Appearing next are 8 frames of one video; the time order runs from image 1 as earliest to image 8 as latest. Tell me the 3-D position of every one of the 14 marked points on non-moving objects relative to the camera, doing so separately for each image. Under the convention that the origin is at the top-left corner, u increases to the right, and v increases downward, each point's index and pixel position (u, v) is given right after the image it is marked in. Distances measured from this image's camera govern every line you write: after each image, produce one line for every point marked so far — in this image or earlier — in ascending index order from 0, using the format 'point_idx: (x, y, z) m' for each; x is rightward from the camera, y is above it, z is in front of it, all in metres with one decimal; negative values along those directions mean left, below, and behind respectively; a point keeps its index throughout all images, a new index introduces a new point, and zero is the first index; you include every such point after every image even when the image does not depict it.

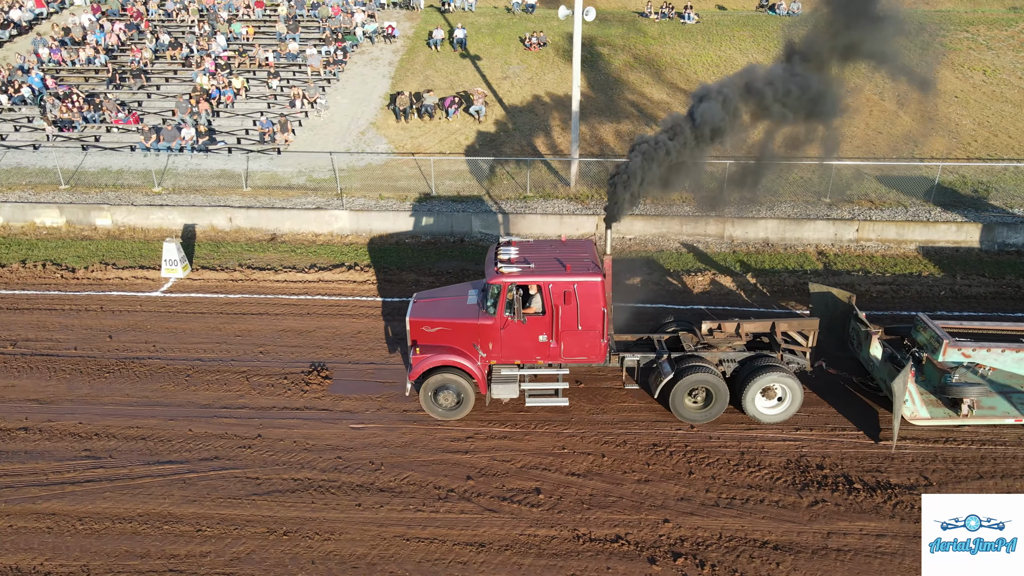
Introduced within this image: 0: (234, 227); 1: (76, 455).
0: (-4.7, +1.1, +17.4) m
1: (-4.0, -1.5, +9.4) m
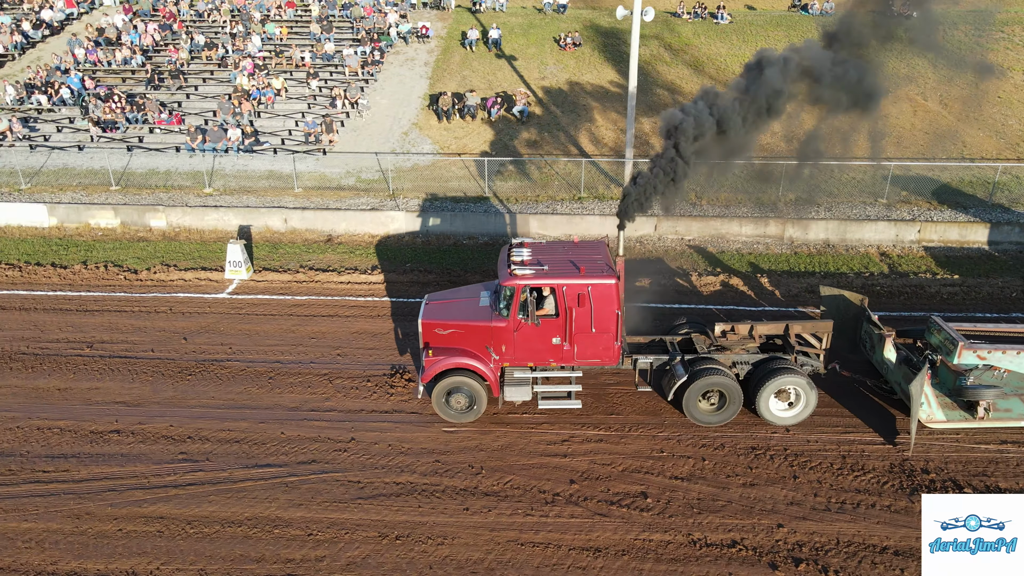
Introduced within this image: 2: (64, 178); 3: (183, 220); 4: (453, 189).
0: (-3.8, +1.0, +17.4) m
1: (-3.1, -1.6, +9.4) m
2: (-8.8, +2.2, +20.0) m
3: (-5.6, +1.2, +17.5) m
4: (-1.1, +1.9, +19.1) m
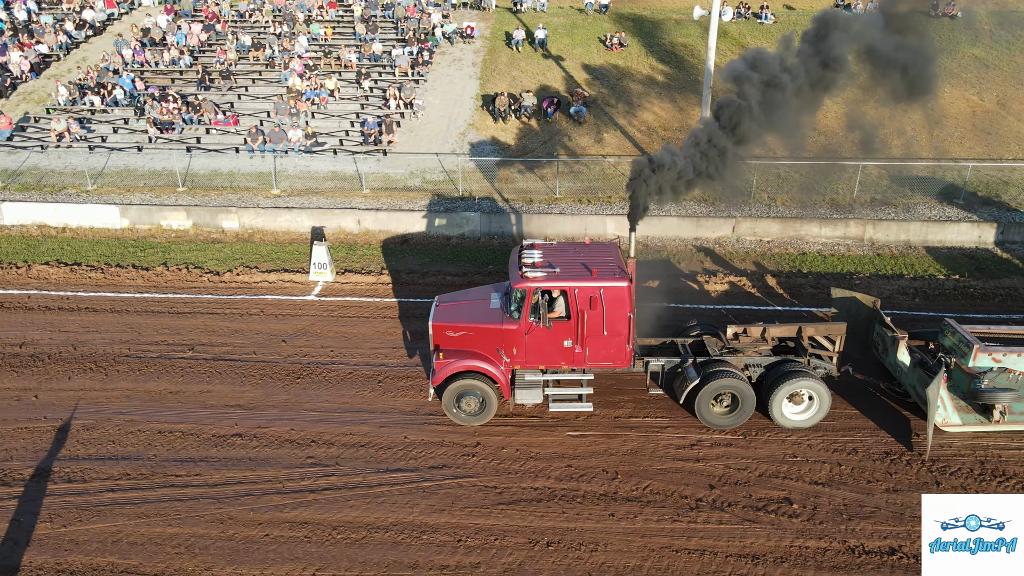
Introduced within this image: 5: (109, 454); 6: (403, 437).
0: (-2.5, +1.0, +17.3) m
1: (-1.9, -1.6, +9.3) m
2: (-7.5, +2.1, +20.0) m
3: (-4.4, +1.1, +17.4) m
4: (+0.2, +1.9, +19.0) m
5: (-3.8, -1.5, +9.5) m
6: (-1.0, -1.4, +9.7) m
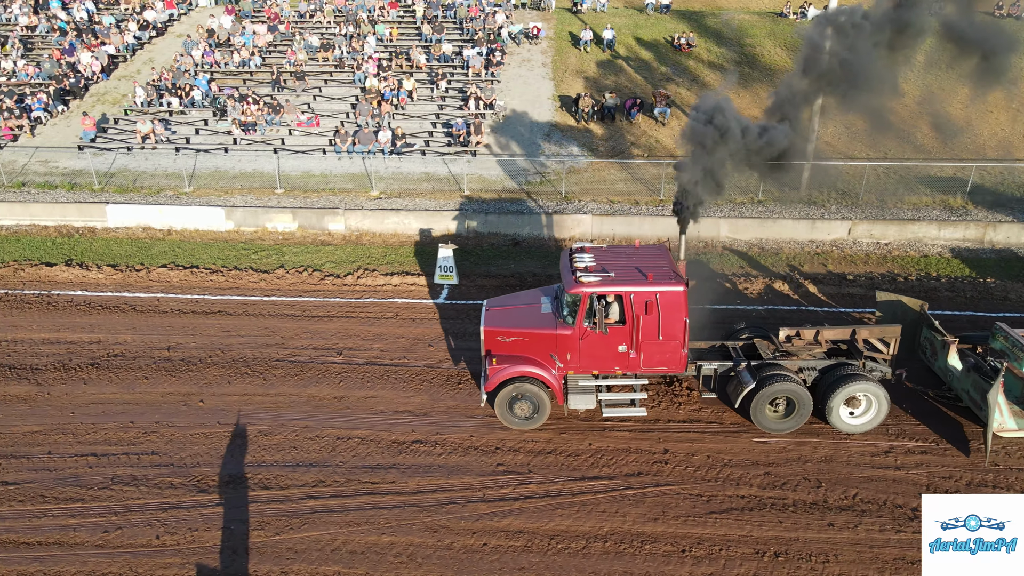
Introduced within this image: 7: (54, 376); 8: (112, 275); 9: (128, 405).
0: (-0.7, +1.0, +17.2) m
1: (-0.2, -1.6, +9.2) m
2: (-5.6, +2.1, +19.9) m
3: (-2.5, +1.1, +17.3) m
4: (+2.0, +1.8, +18.9) m
5: (-2.0, -1.6, +9.4) m
6: (+0.7, -1.5, +9.6) m
7: (-5.1, -1.0, +11.4) m
8: (-6.0, +0.2, +15.3) m
9: (-4.0, -1.2, +10.7) m
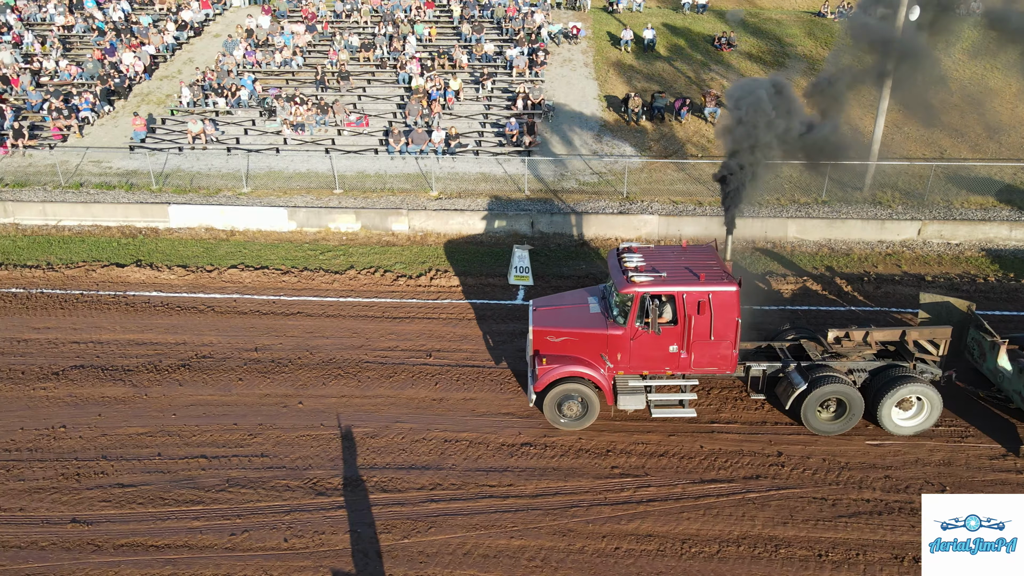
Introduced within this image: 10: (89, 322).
0: (+0.4, +1.0, +17.2) m
1: (+0.9, -1.7, +9.2) m
2: (-4.5, +2.1, +19.9) m
3: (-1.4, +1.1, +17.3) m
4: (+3.1, +1.8, +18.8) m
5: (-1.0, -1.6, +9.4) m
6: (+1.8, -1.5, +9.6) m
7: (-4.1, -1.0, +11.4) m
8: (-4.9, +0.2, +15.3) m
9: (-3.0, -1.2, +10.6) m
10: (-5.5, -0.4, +13.3) m
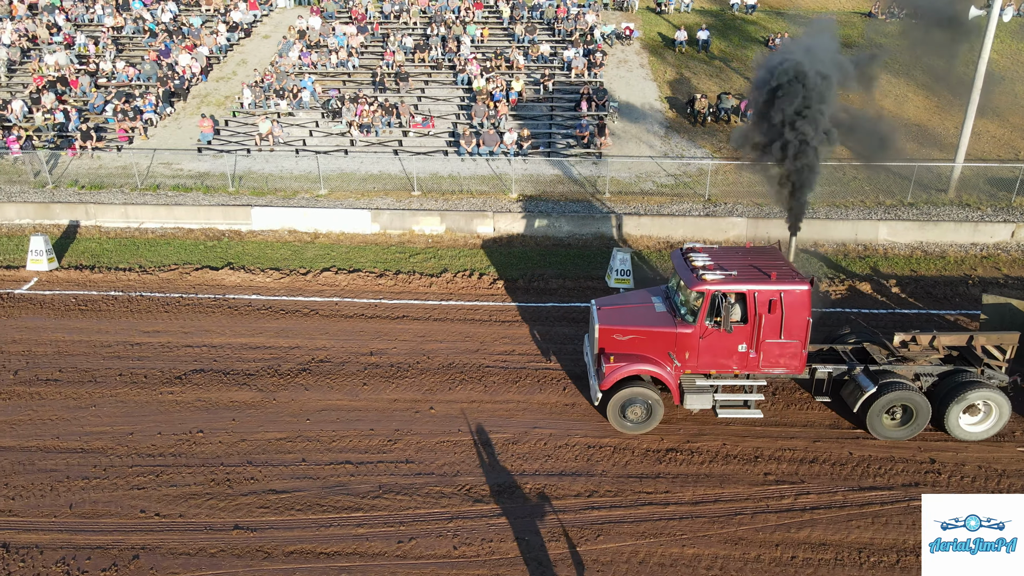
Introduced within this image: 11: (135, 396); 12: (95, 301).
0: (+1.9, +0.9, +17.1) m
1: (+2.2, -1.7, +9.1) m
2: (-3.0, +2.1, +19.9) m
3: (0.0, +1.0, +17.2) m
4: (+4.6, +1.8, +18.7) m
5: (+0.4, -1.7, +9.3) m
6: (+3.1, -1.5, +9.5) m
7: (-2.7, -1.1, +11.4) m
8: (-3.5, +0.1, +15.2) m
9: (-1.6, -1.3, +10.6) m
10: (-4.1, -0.5, +13.3) m
11: (-4.1, -1.2, +11.0) m
12: (-5.8, -0.2, +14.2) m
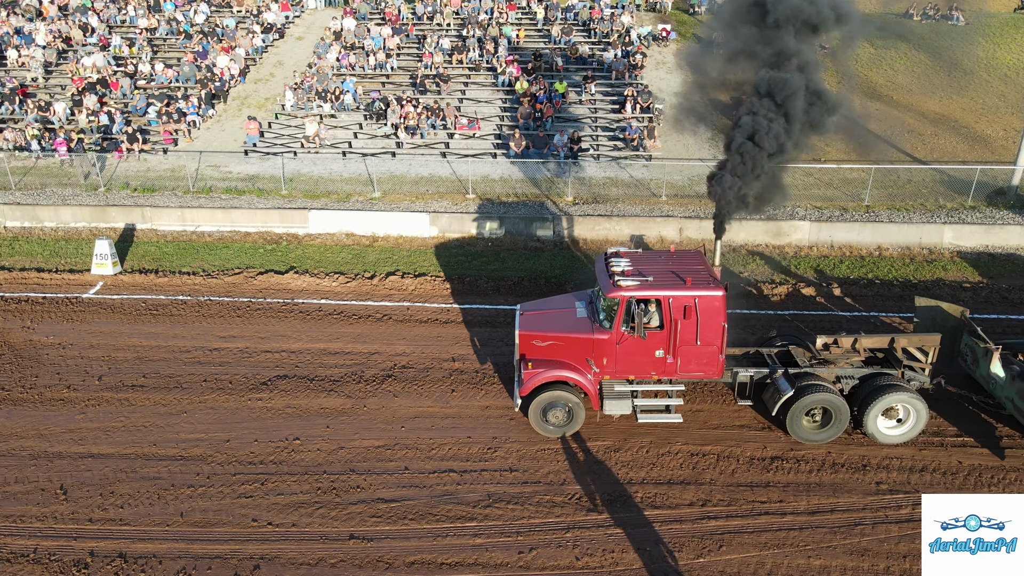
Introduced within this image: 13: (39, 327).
0: (+2.9, +0.8, +17.0) m
1: (+3.2, -1.8, +9.0) m
2: (-2.0, +2.0, +19.8) m
3: (+1.0, +1.0, +17.2) m
4: (+5.6, +1.7, +18.6) m
5: (+1.4, -1.7, +9.3) m
6: (+4.1, -1.6, +9.4) m
7: (-1.7, -1.1, +11.3) m
8: (-2.5, +0.1, +15.2) m
9: (-0.6, -1.3, +10.5) m
10: (-3.1, -0.5, +13.2) m
11: (-3.1, -1.2, +11.0) m
12: (-4.8, -0.2, +14.2) m
13: (-6.2, -0.5, +13.3) m
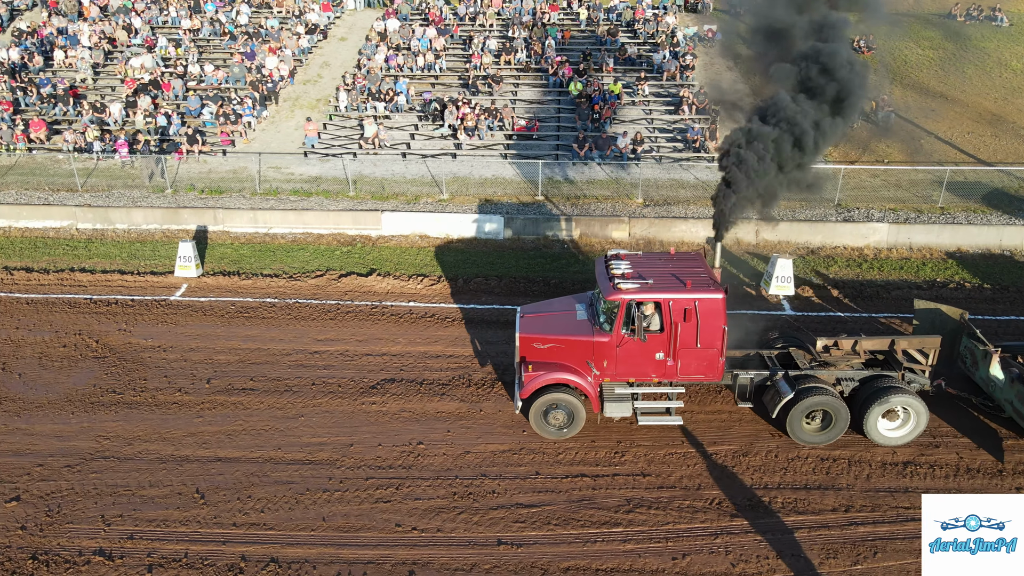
0: (+4.1, +0.8, +17.0) m
1: (+4.4, -1.8, +9.0) m
2: (-0.7, +2.0, +19.8) m
3: (+2.3, +0.9, +17.1) m
4: (+6.9, +1.7, +18.6) m
5: (+2.6, -1.8, +9.2) m
6: (+5.3, -1.7, +9.4) m
7: (-0.5, -1.2, +11.3) m
8: (-1.2, 0.0, +15.2) m
9: (+0.6, -1.4, +10.5) m
10: (-1.9, -0.6, +13.2) m
11: (-1.9, -1.3, +11.0) m
12: (-3.6, -0.3, +14.2) m
13: (-4.9, -0.5, +13.3) m
